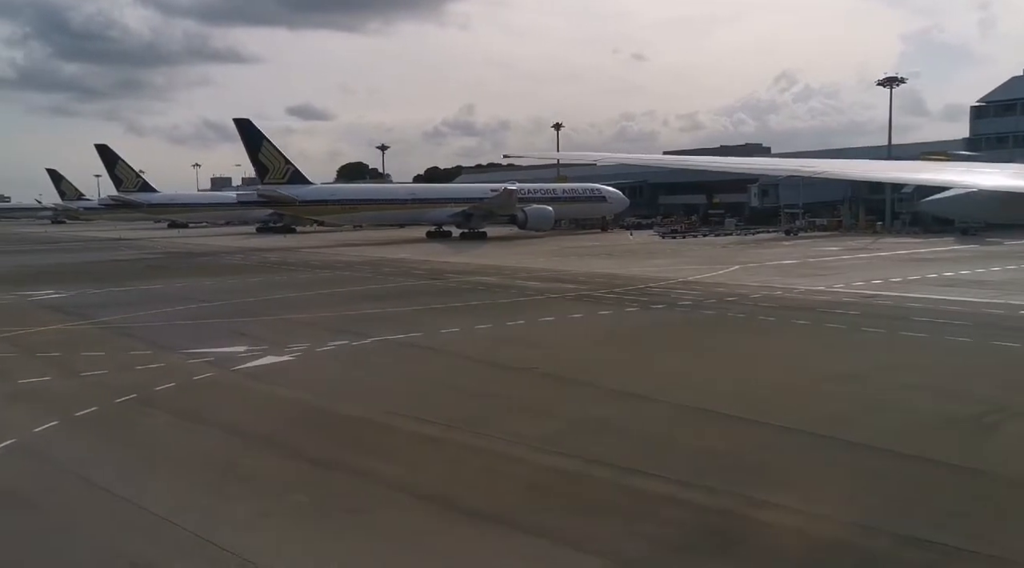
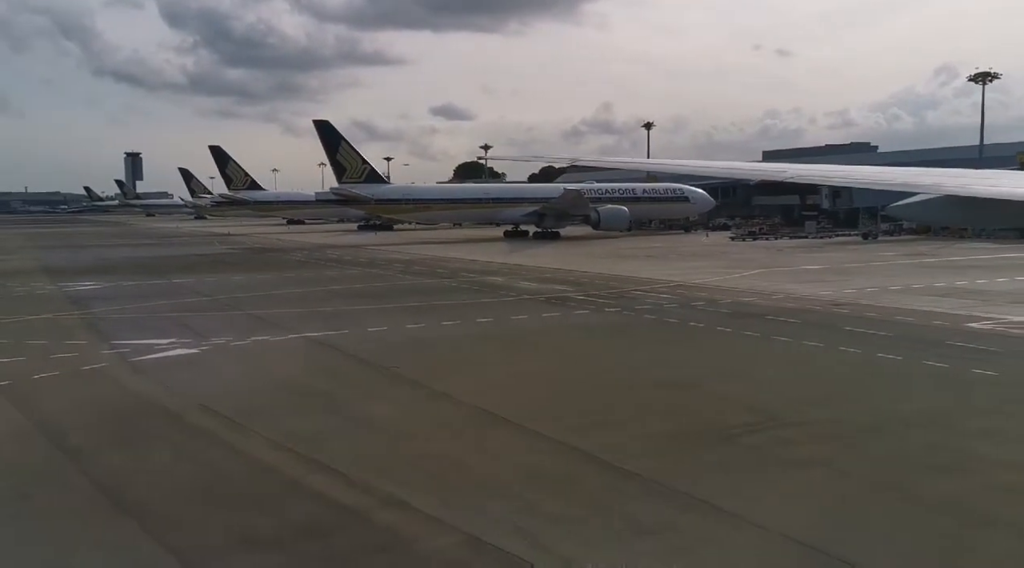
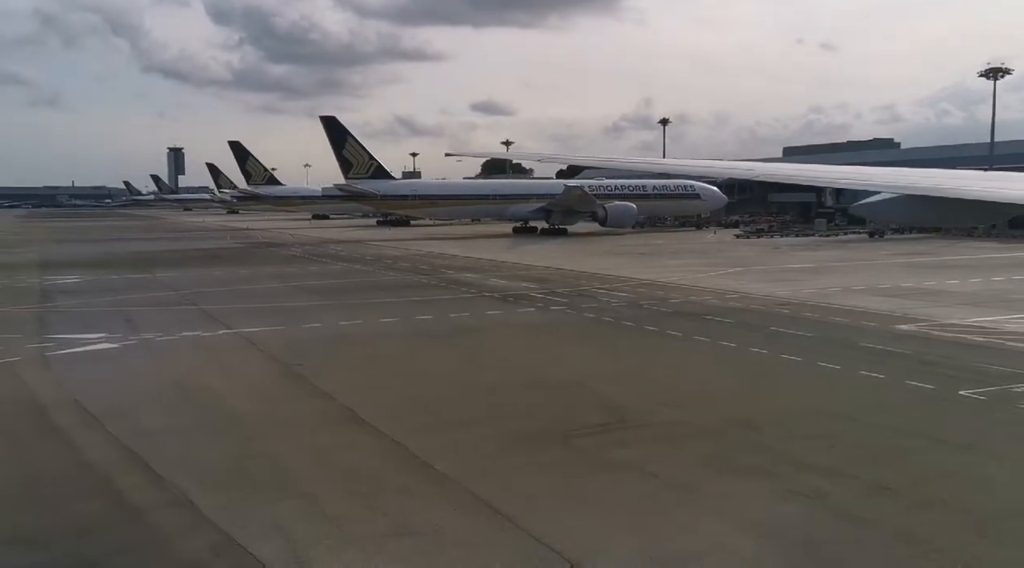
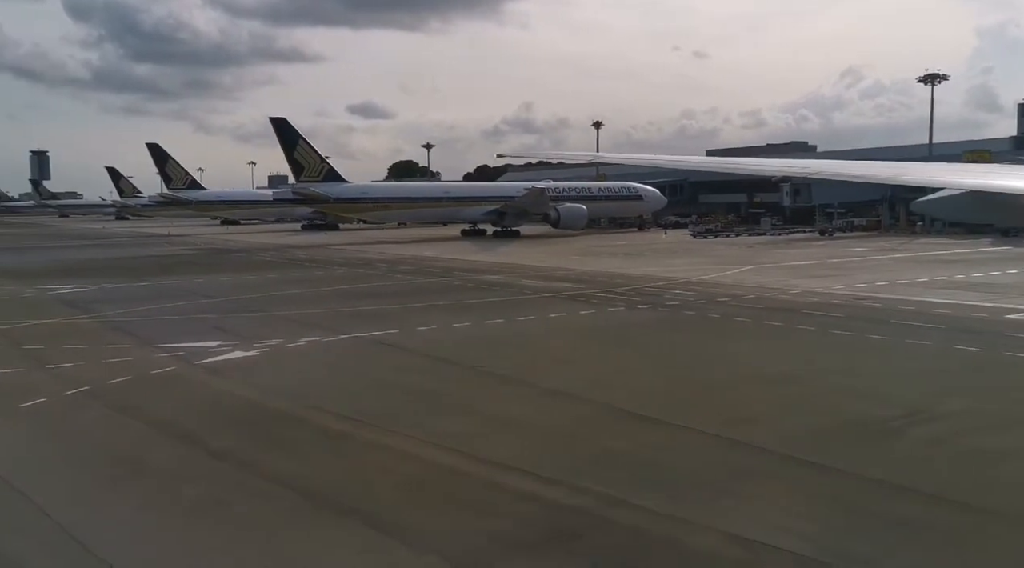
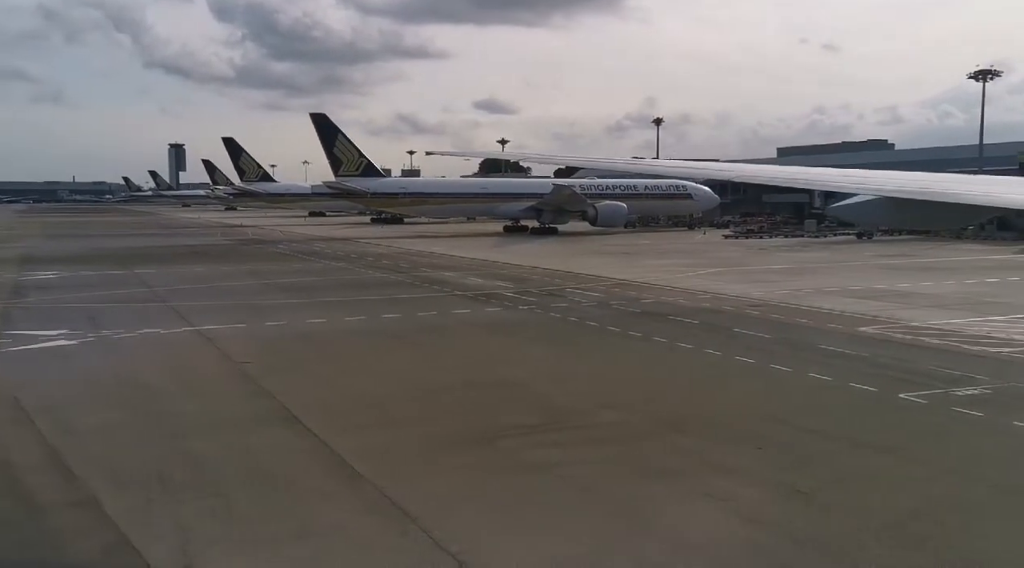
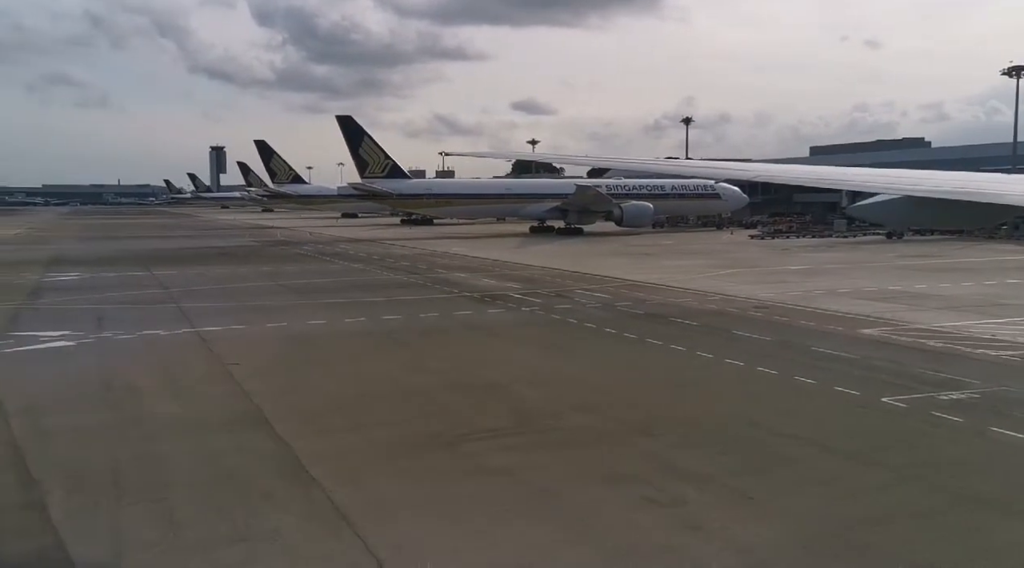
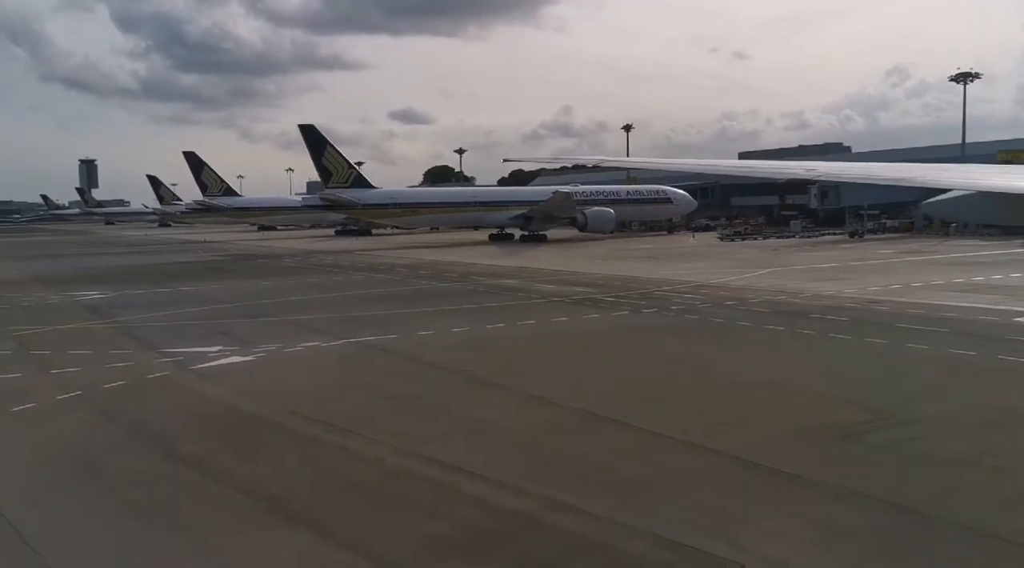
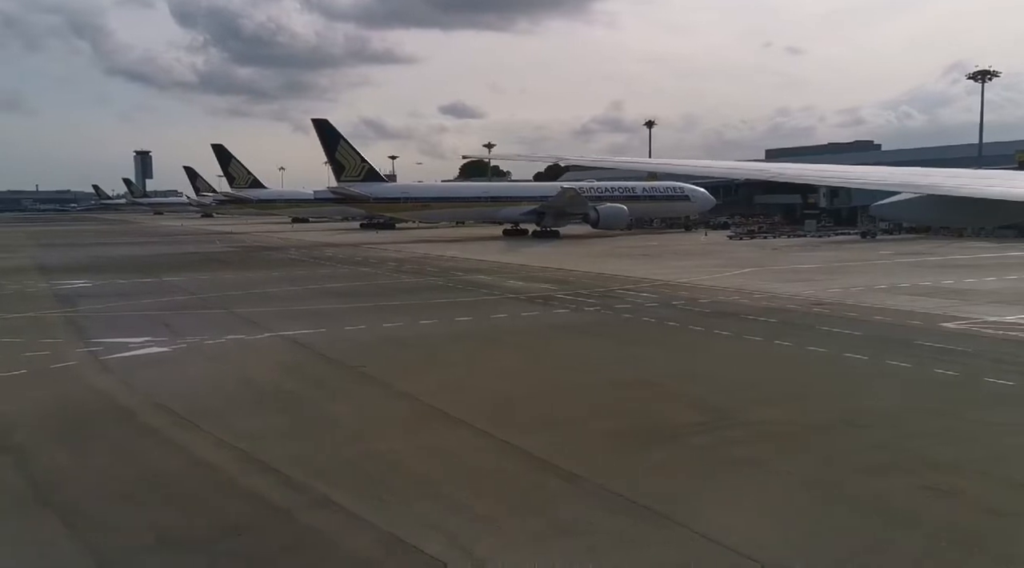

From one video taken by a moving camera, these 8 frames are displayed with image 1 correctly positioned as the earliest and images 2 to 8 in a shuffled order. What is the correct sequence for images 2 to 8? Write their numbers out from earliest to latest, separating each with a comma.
4, 7, 2, 8, 3, 5, 6
